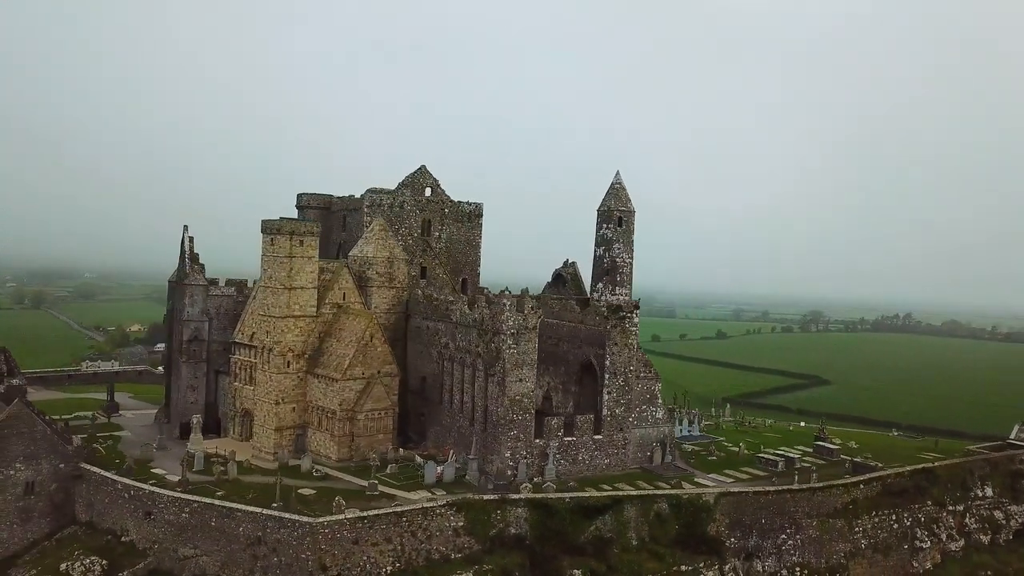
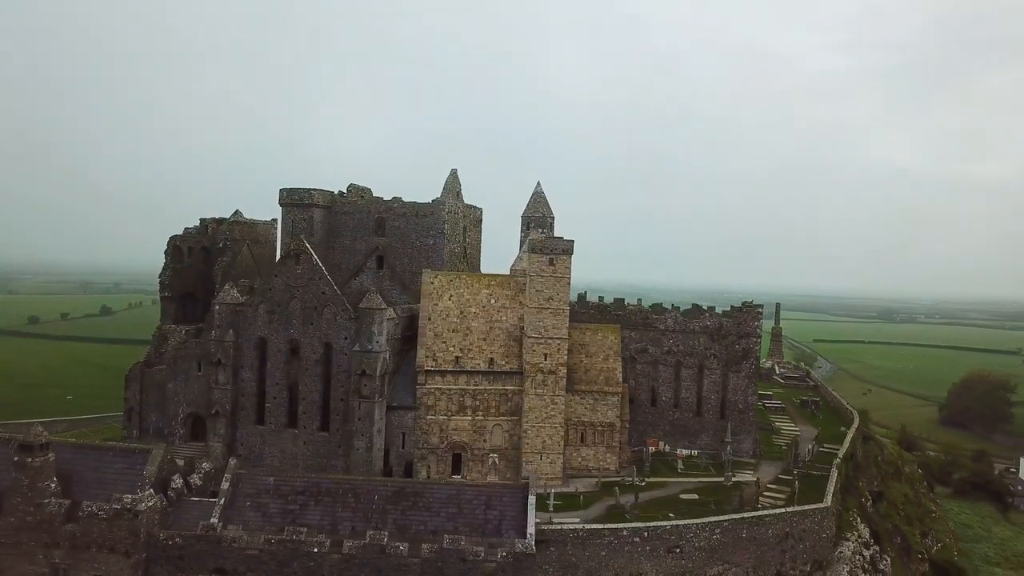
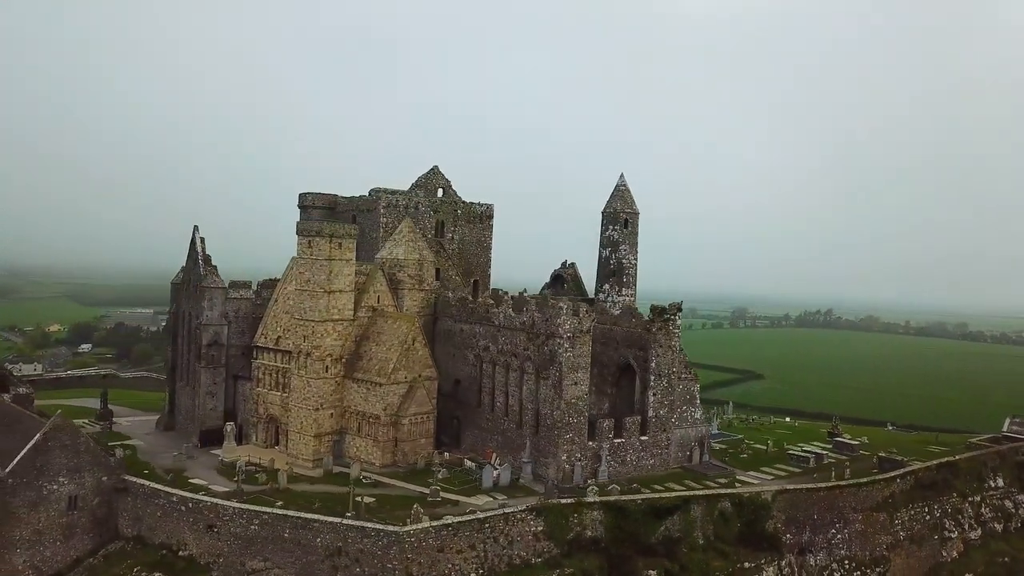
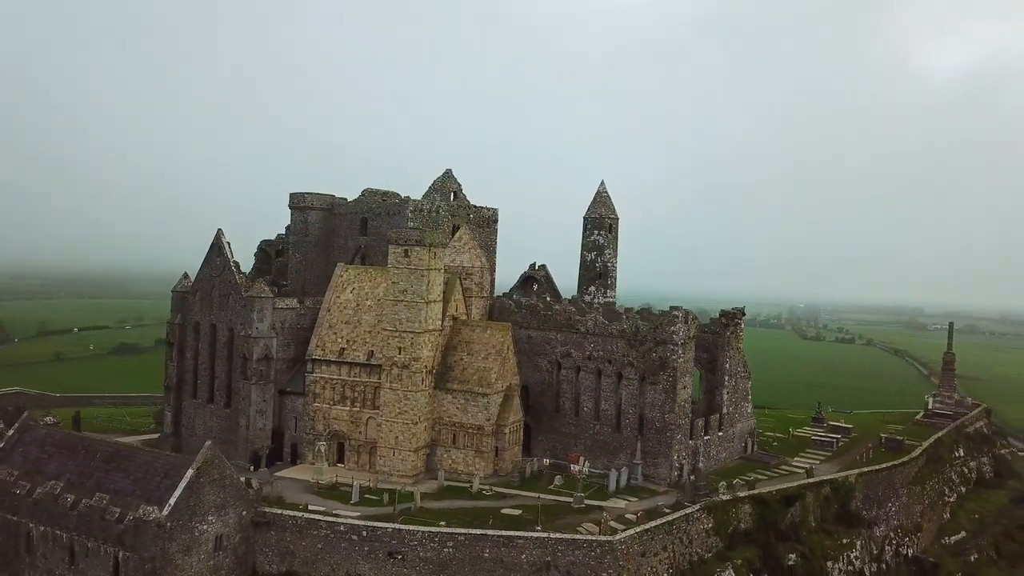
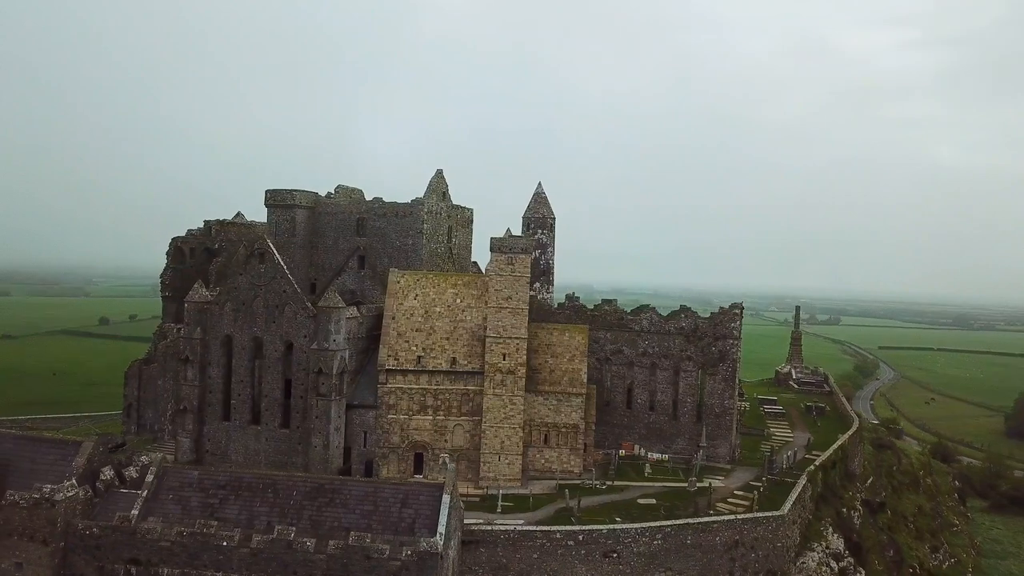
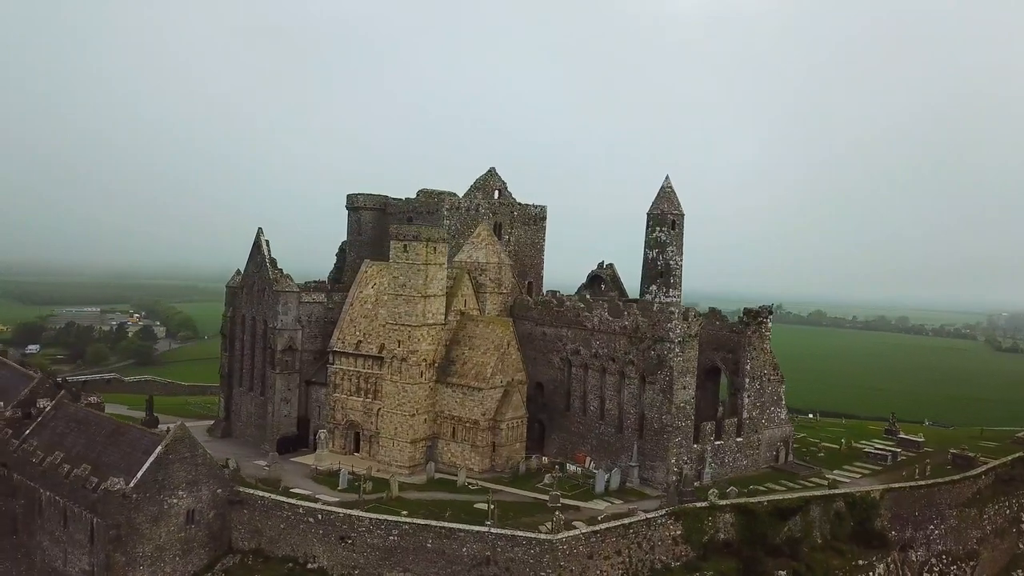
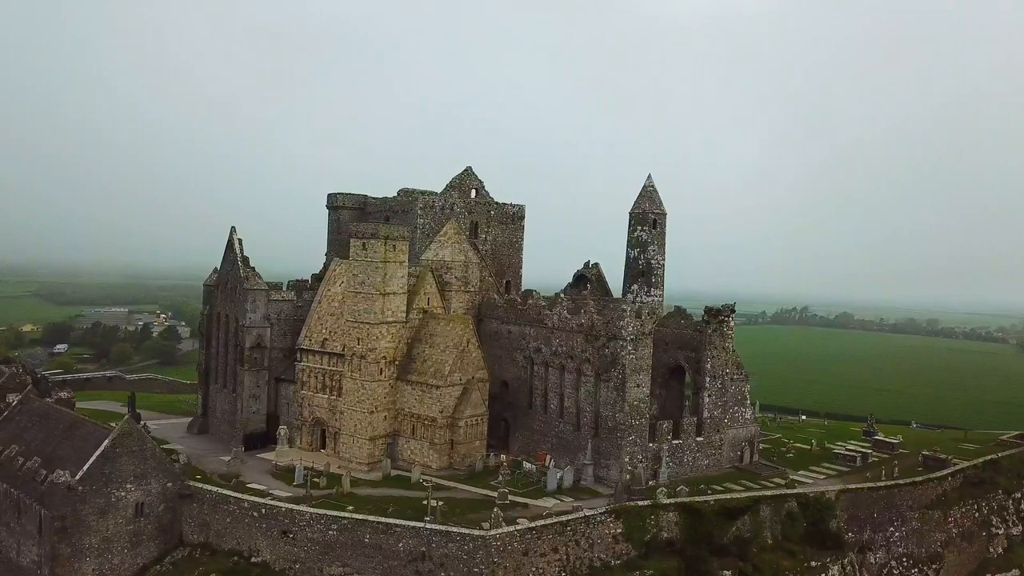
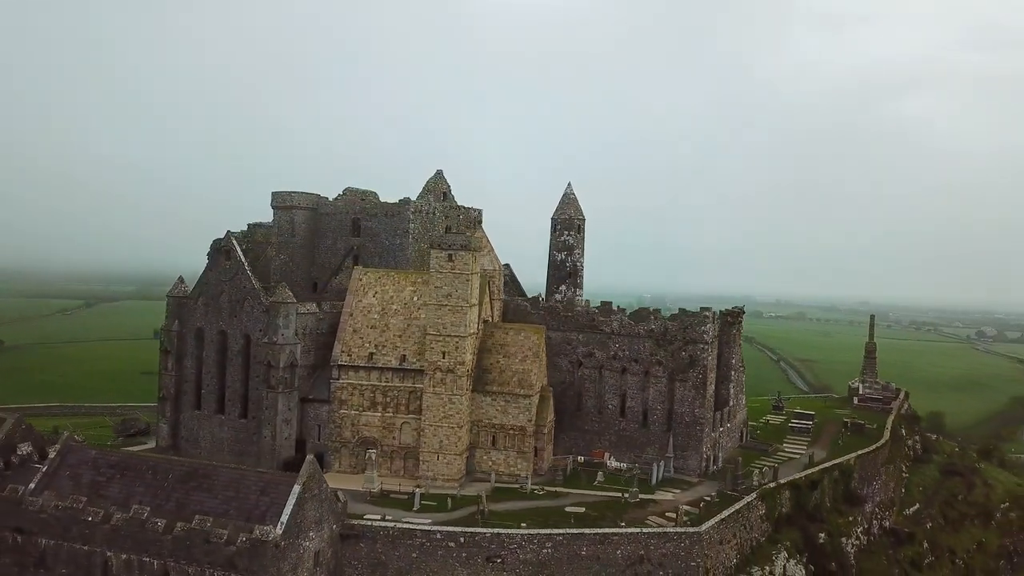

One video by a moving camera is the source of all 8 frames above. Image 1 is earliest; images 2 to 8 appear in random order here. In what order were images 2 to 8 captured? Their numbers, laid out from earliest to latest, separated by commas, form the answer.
3, 7, 6, 4, 8, 5, 2
